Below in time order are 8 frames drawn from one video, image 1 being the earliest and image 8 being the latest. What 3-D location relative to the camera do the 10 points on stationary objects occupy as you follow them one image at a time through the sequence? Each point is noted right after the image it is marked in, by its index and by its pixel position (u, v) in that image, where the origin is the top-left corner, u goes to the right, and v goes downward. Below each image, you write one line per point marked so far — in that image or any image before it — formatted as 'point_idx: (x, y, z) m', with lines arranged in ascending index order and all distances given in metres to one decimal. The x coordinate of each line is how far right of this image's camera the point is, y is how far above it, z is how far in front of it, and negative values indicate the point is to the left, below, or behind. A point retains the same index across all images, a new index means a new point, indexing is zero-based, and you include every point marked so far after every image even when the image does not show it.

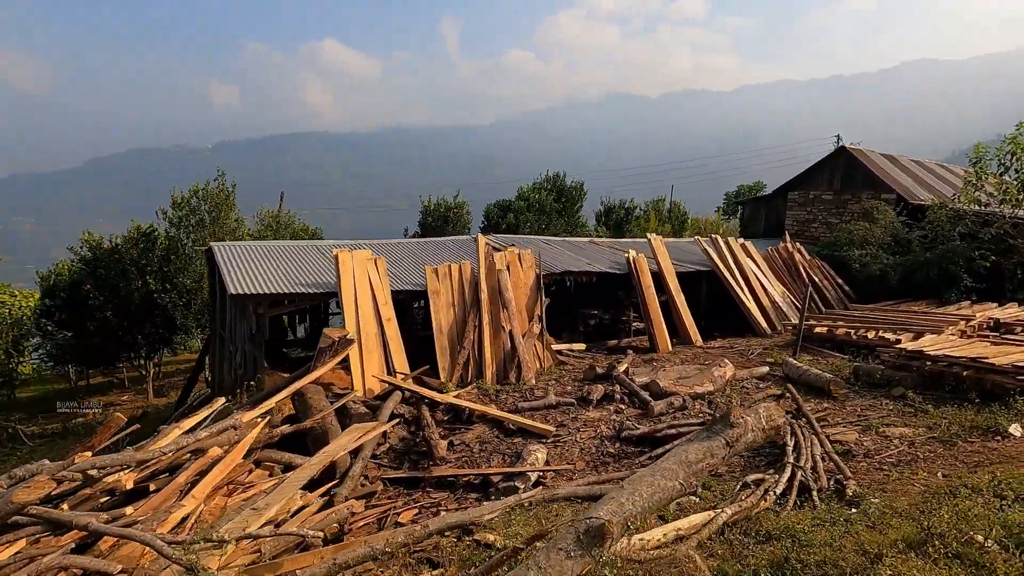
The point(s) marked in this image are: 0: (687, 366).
0: (+2.8, -1.2, +8.5) m
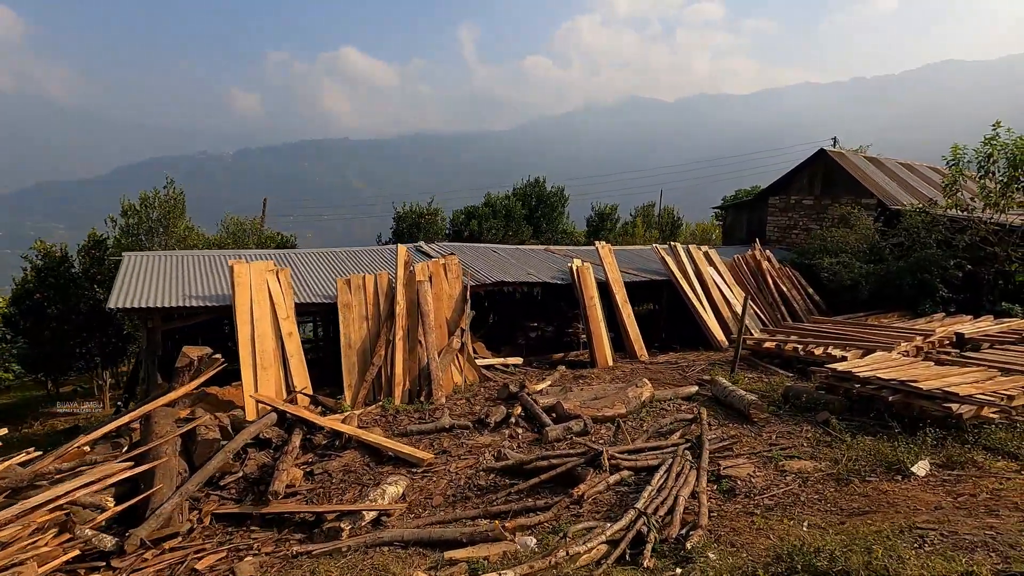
0: (+1.4, -1.4, +7.9) m
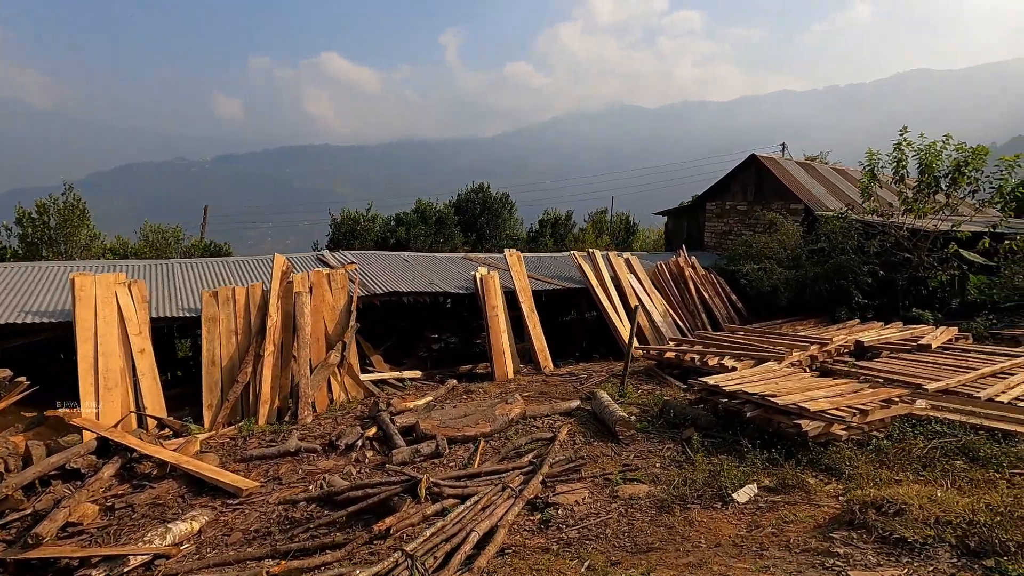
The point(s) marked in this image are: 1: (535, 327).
0: (-0.3, -1.6, +7.5) m
1: (+0.4, -0.7, +10.1) m
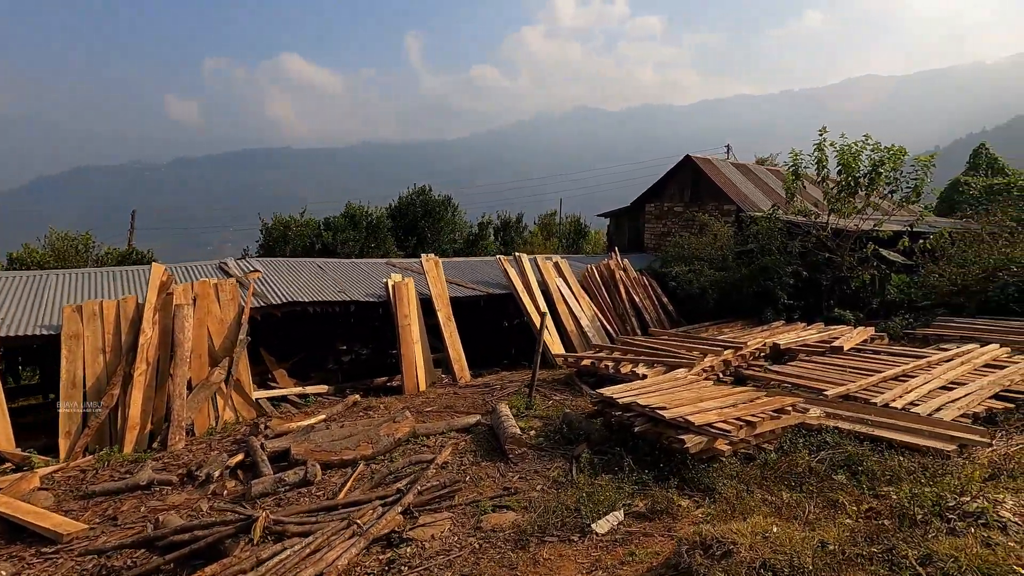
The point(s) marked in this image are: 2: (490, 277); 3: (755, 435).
0: (-1.7, -1.7, +7.0) m
1: (-1.1, -0.9, +9.7) m
2: (-0.5, +0.2, +12.0) m
3: (+2.3, -1.4, +5.1) m
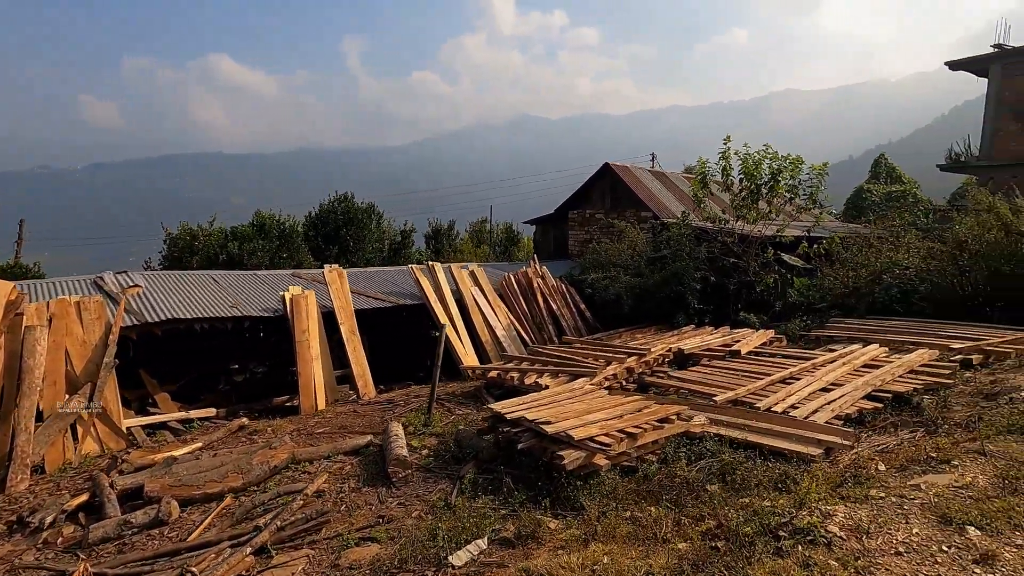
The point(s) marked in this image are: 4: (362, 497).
0: (-3.0, -1.9, +6.5) m
1: (-2.7, -1.1, +9.2) m
2: (-2.4, 0.0, +11.6) m
3: (+1.2, -1.5, +5.0) m
4: (-1.5, -2.1, +5.3) m
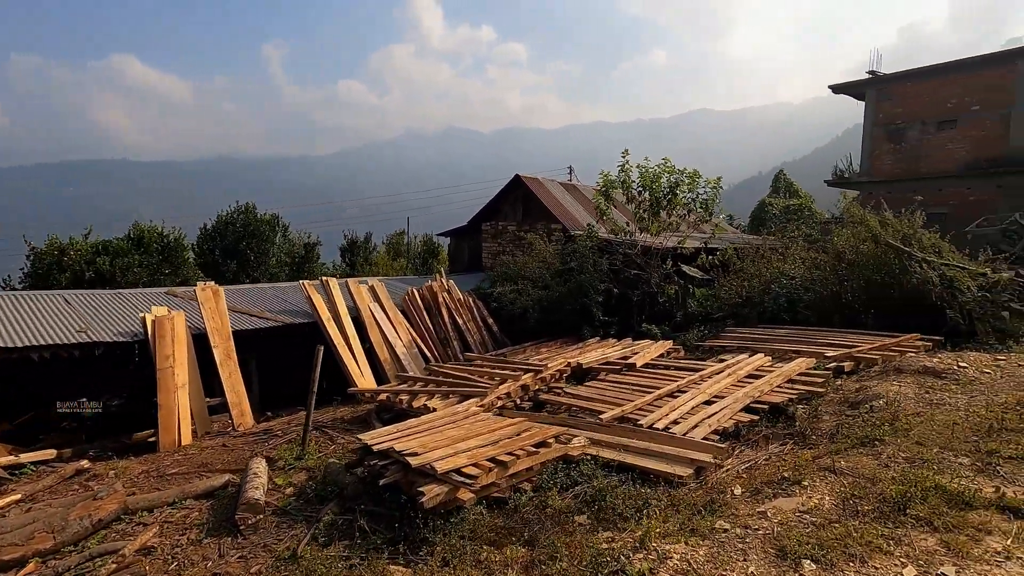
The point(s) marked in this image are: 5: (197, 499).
0: (-4.4, -2.1, +5.6) m
1: (-4.4, -1.4, +8.4) m
2: (-4.4, -0.4, +10.8) m
3: (0.0, -1.6, +4.7) m
4: (-2.7, -2.3, +4.6) m
5: (-3.3, -2.2, +5.6) m
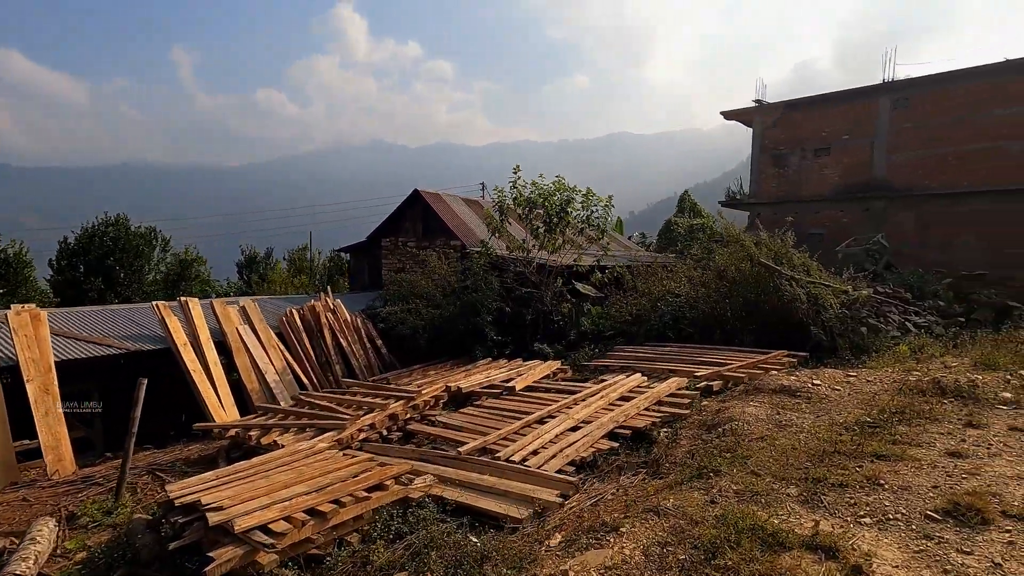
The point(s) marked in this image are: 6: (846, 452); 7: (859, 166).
0: (-5.8, -2.4, +4.4) m
1: (-6.2, -1.7, +7.2) m
2: (-6.5, -0.8, +9.6) m
3: (-1.4, -1.8, +4.1) m
4: (-4.0, -2.5, +3.7) m
5: (-4.7, -2.4, +4.5) m
6: (+2.6, -1.3, +4.1) m
7: (+10.4, +3.6, +16.0) m
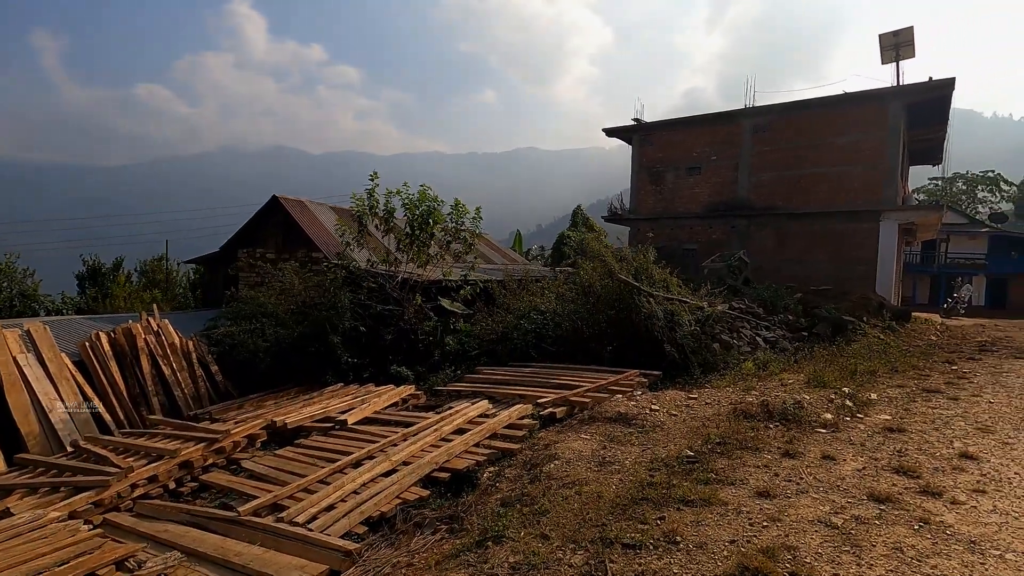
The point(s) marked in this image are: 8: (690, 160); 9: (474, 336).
0: (-7.3, -2.6, +2.5) m
1: (-8.2, -1.9, +5.2) m
2: (-8.9, -1.1, +7.5) m
3: (-2.9, -2.0, +3.0) m
4: (-5.4, -2.6, +2.1) m
5: (-6.3, -2.6, +2.8) m
6: (+1.0, -1.4, +3.7) m
7: (+6.7, +3.2, +16.8) m
8: (+5.8, +4.1, +17.4) m
9: (-0.8, -1.0, +10.8) m
